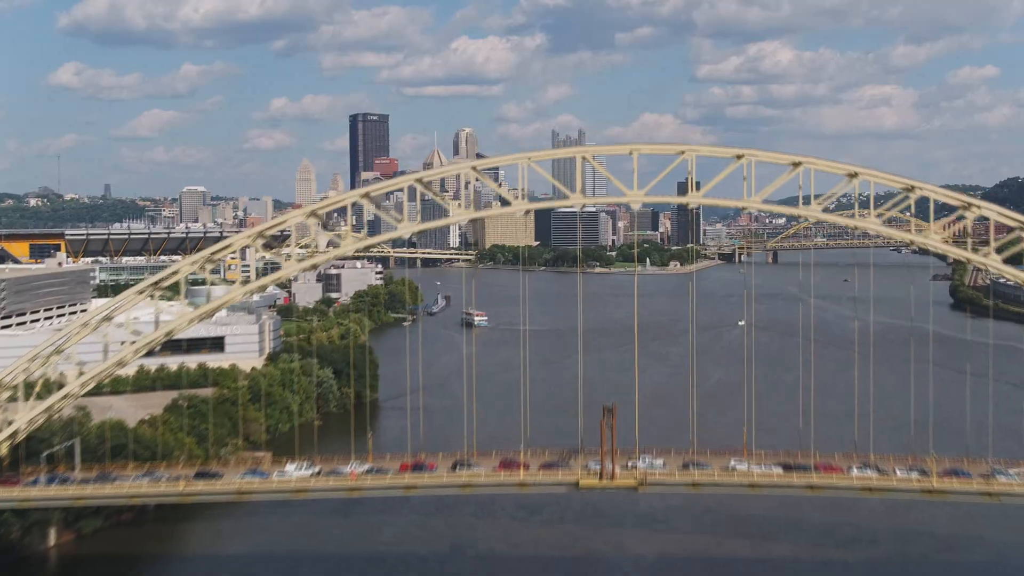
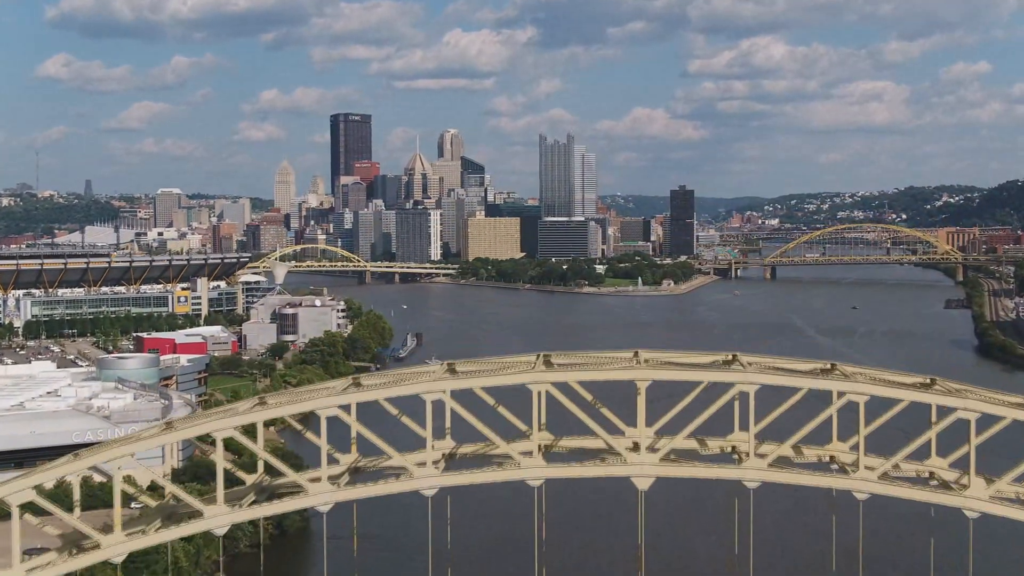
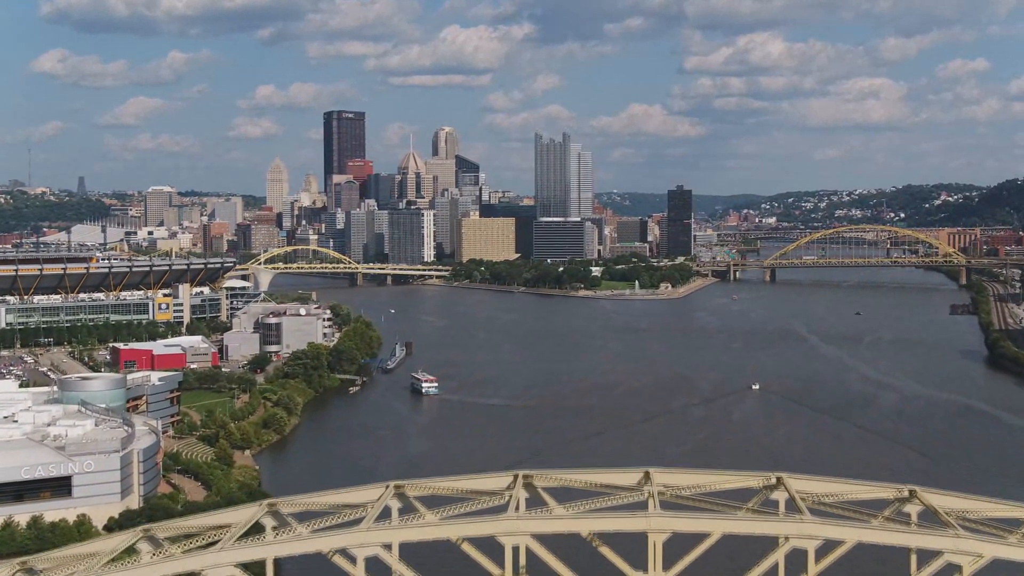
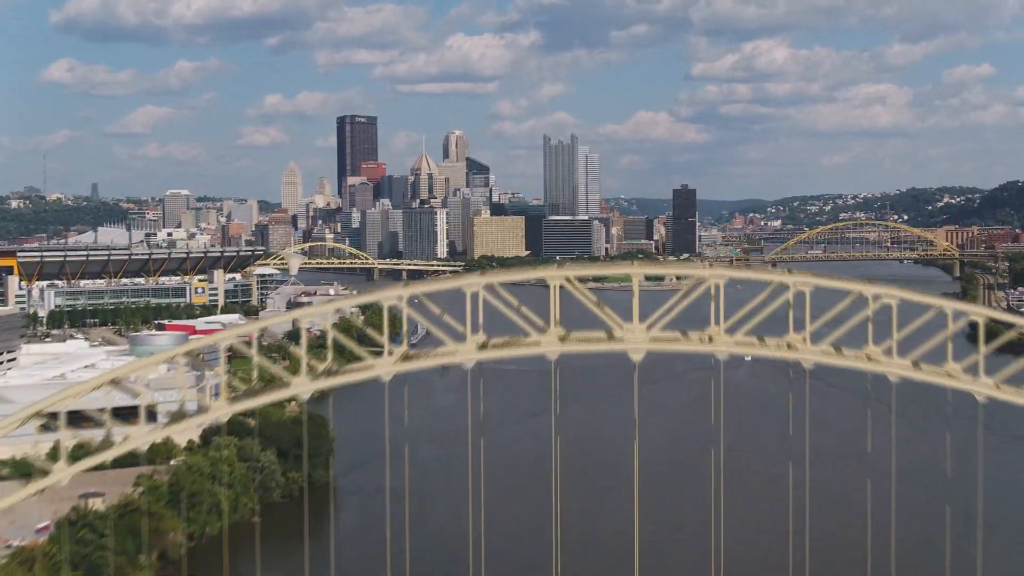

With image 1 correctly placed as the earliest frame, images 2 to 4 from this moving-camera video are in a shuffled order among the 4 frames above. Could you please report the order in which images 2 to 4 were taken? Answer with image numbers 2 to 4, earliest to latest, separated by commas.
4, 2, 3
